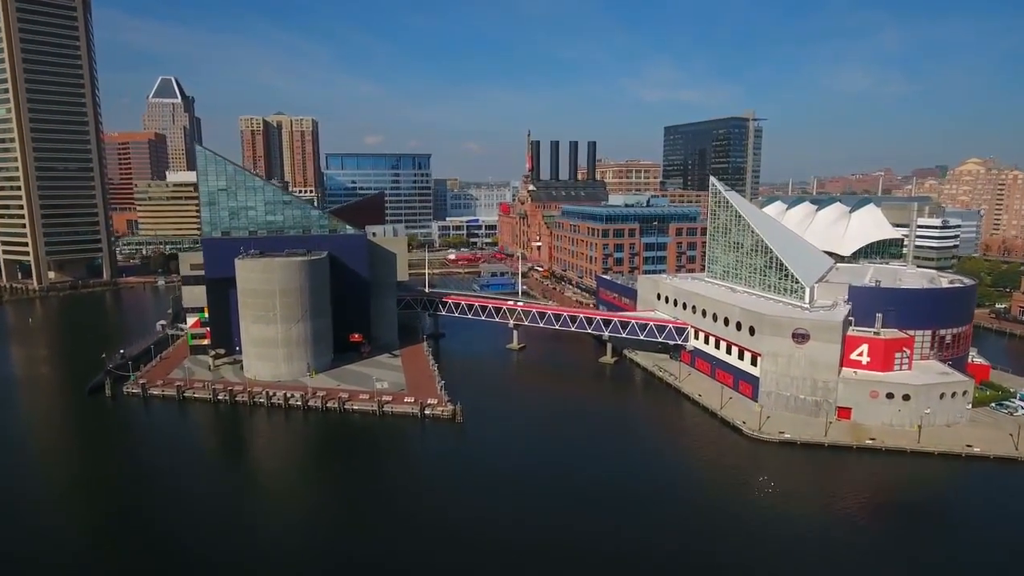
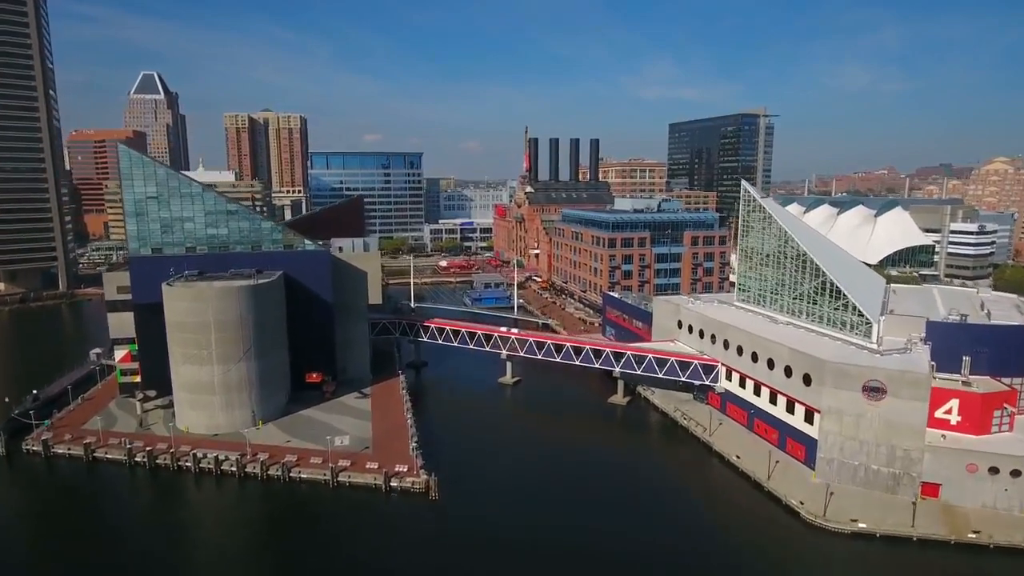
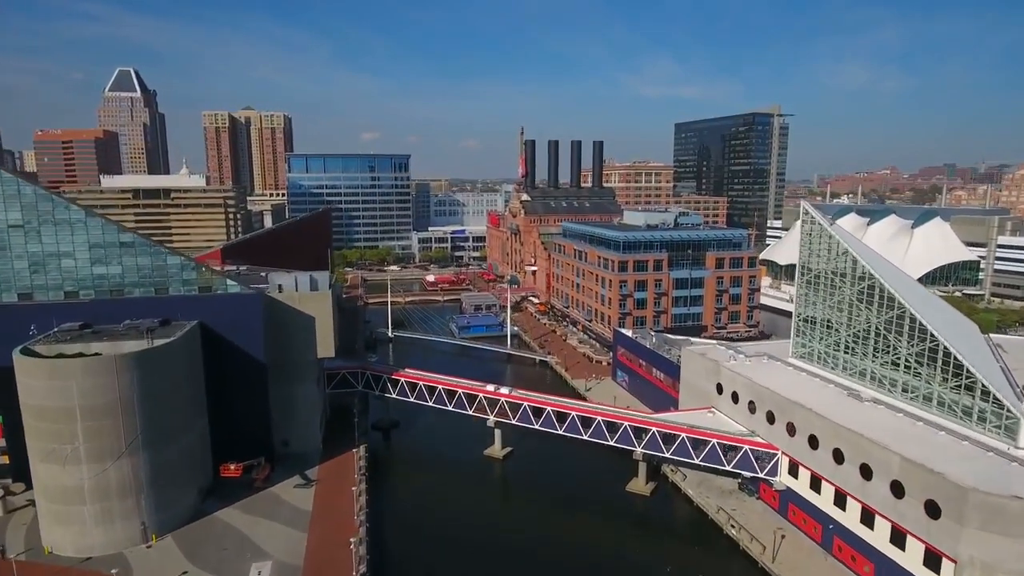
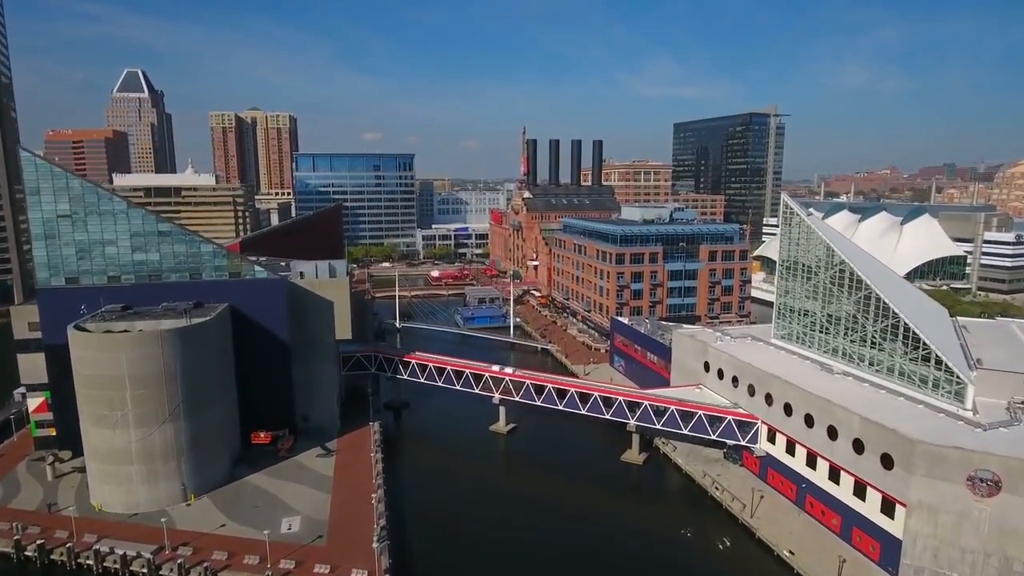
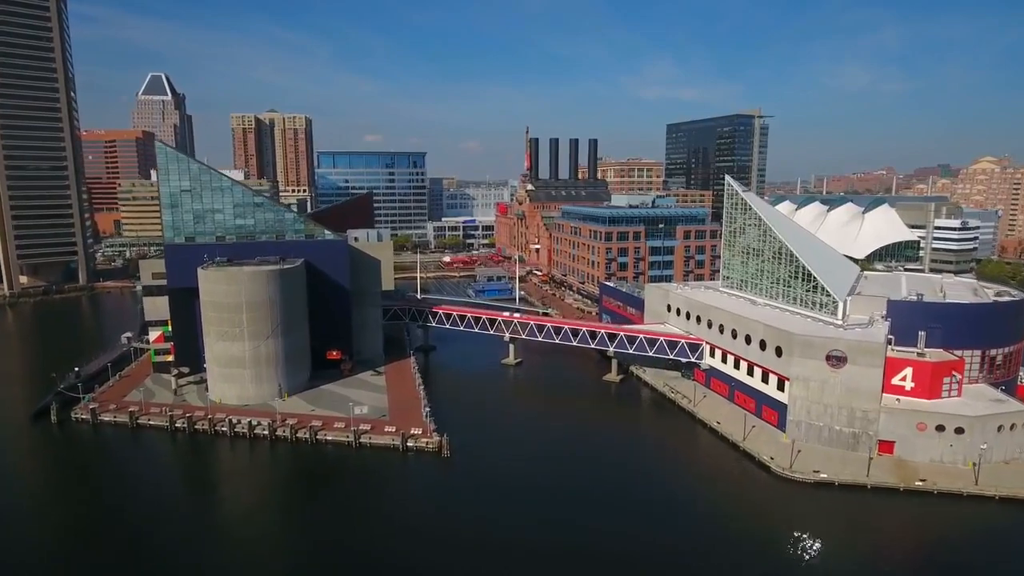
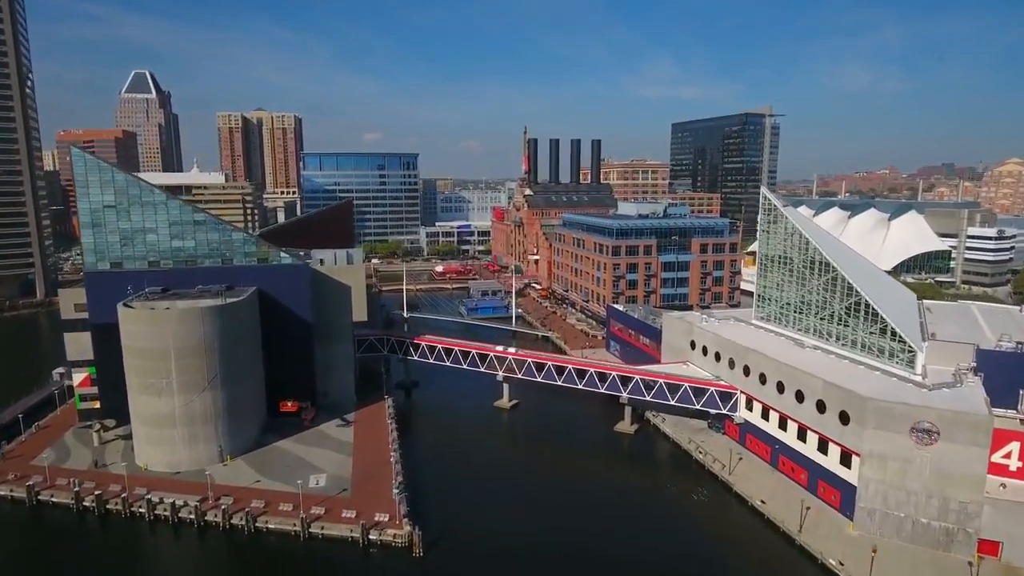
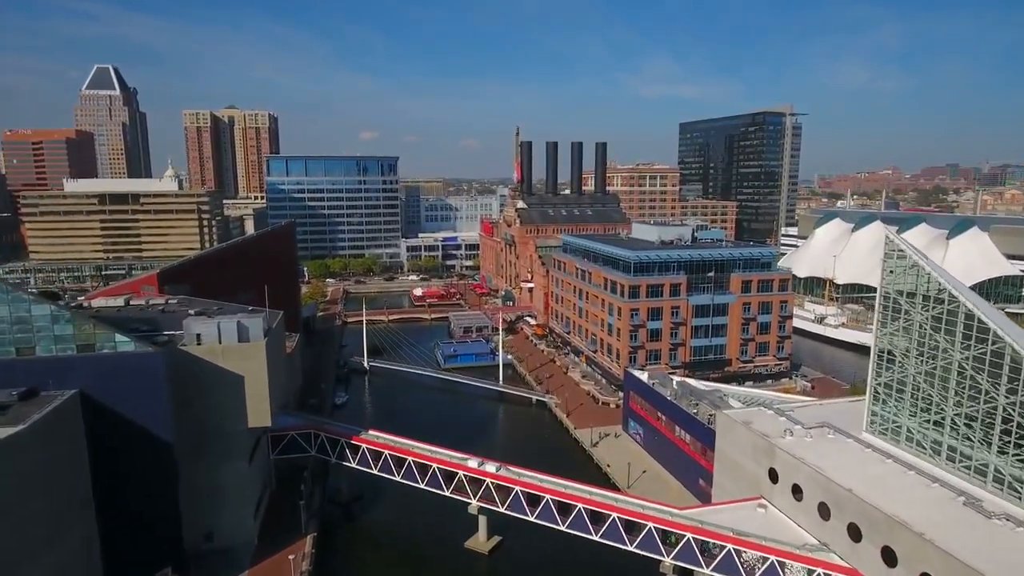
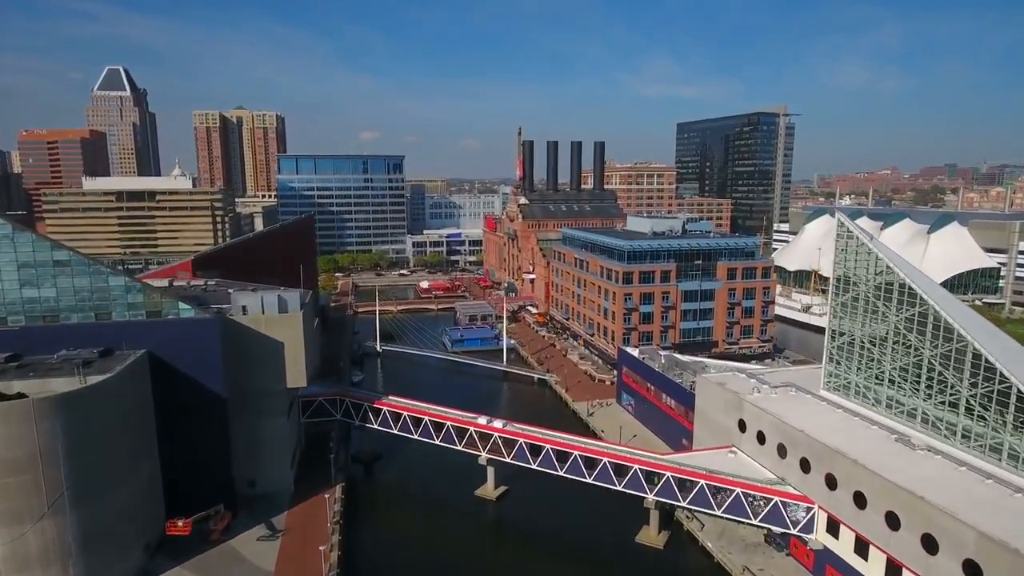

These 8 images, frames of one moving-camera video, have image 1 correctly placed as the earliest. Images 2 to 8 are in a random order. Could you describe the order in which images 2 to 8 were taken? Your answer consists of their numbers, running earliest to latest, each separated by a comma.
5, 2, 6, 4, 3, 8, 7
